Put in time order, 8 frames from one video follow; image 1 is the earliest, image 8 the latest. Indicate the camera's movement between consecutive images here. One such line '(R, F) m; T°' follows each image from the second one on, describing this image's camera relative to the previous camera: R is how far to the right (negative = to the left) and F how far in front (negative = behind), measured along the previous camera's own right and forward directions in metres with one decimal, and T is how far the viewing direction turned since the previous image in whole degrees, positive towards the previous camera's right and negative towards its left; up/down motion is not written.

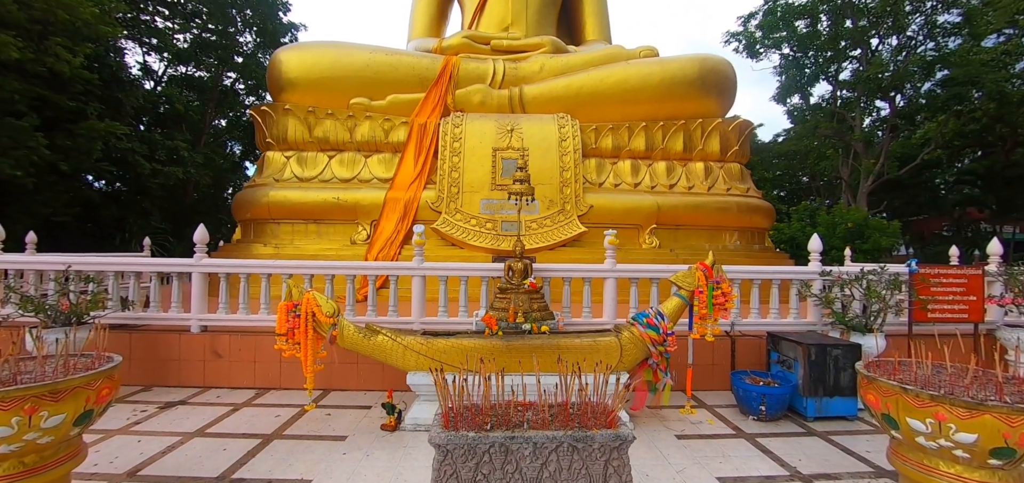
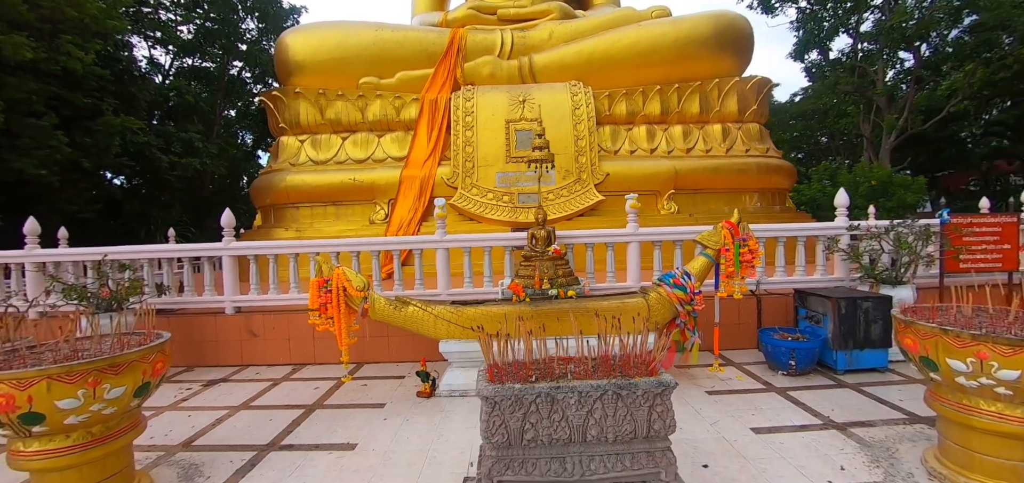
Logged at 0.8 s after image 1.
(-0.1, 0.0) m; -2°
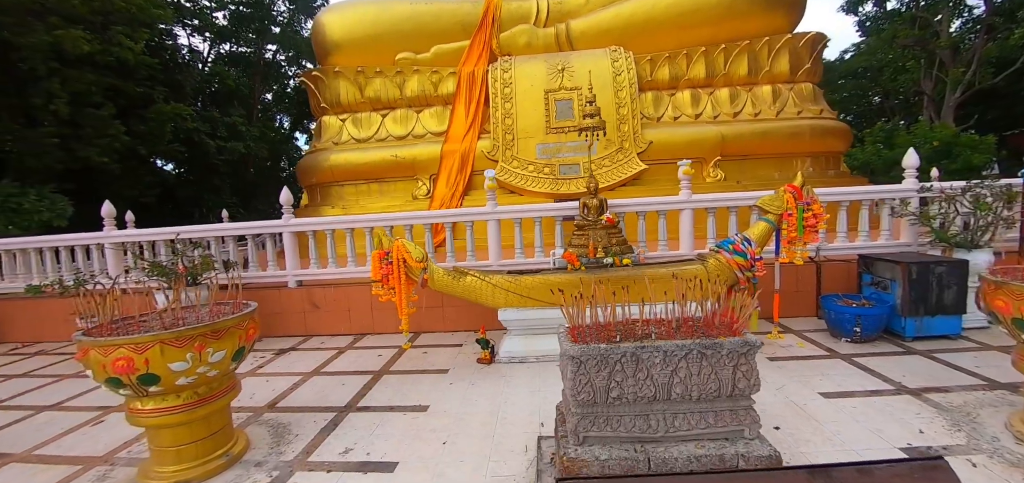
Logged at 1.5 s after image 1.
(-0.2, 0.0) m; -4°
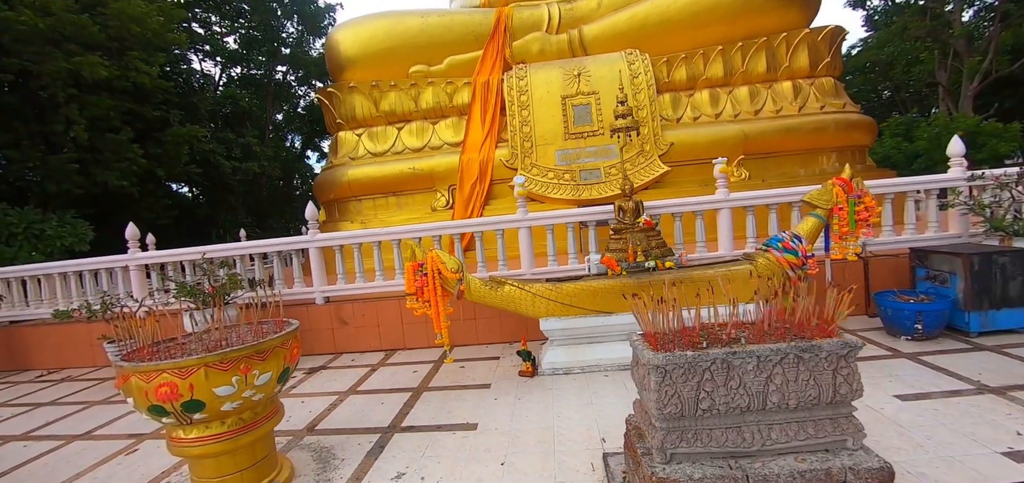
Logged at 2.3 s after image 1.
(-0.3, +0.1) m; -1°
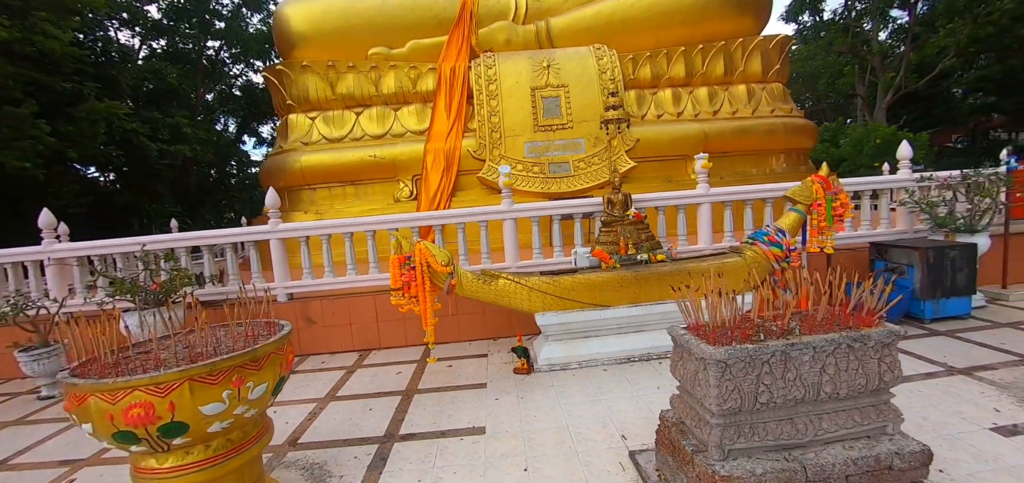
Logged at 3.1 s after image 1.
(-0.4, +0.2) m; +7°
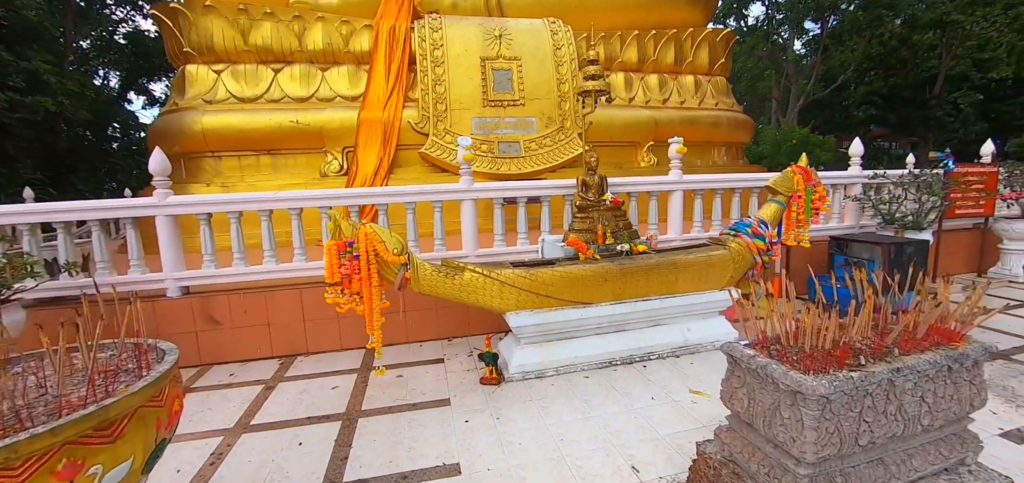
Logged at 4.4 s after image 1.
(-0.3, +0.6) m; +10°
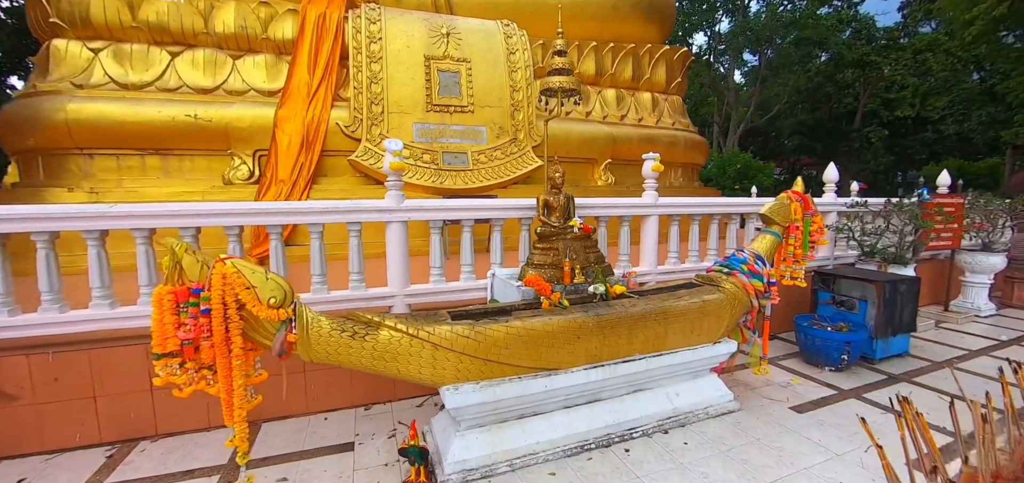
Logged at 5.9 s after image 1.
(0.0, +0.8) m; +7°
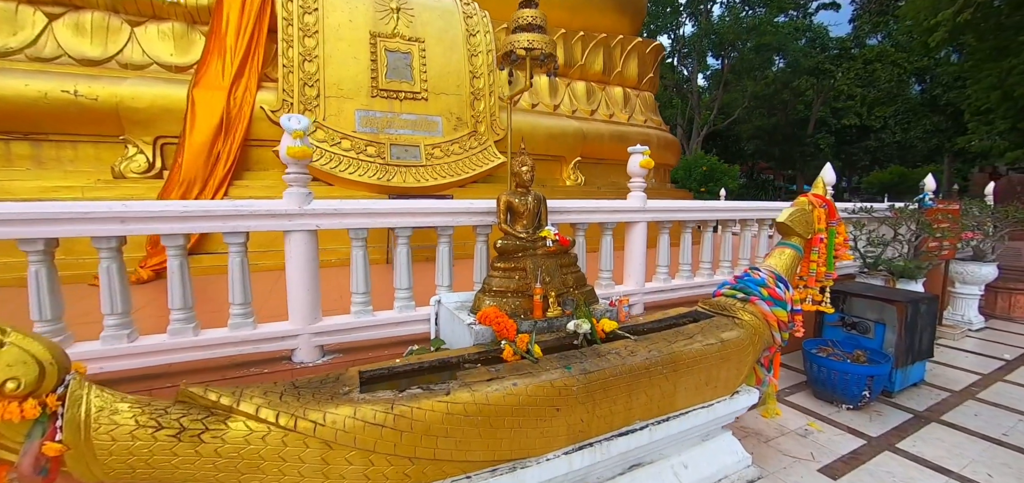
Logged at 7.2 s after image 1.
(+0.1, +0.8) m; +5°
